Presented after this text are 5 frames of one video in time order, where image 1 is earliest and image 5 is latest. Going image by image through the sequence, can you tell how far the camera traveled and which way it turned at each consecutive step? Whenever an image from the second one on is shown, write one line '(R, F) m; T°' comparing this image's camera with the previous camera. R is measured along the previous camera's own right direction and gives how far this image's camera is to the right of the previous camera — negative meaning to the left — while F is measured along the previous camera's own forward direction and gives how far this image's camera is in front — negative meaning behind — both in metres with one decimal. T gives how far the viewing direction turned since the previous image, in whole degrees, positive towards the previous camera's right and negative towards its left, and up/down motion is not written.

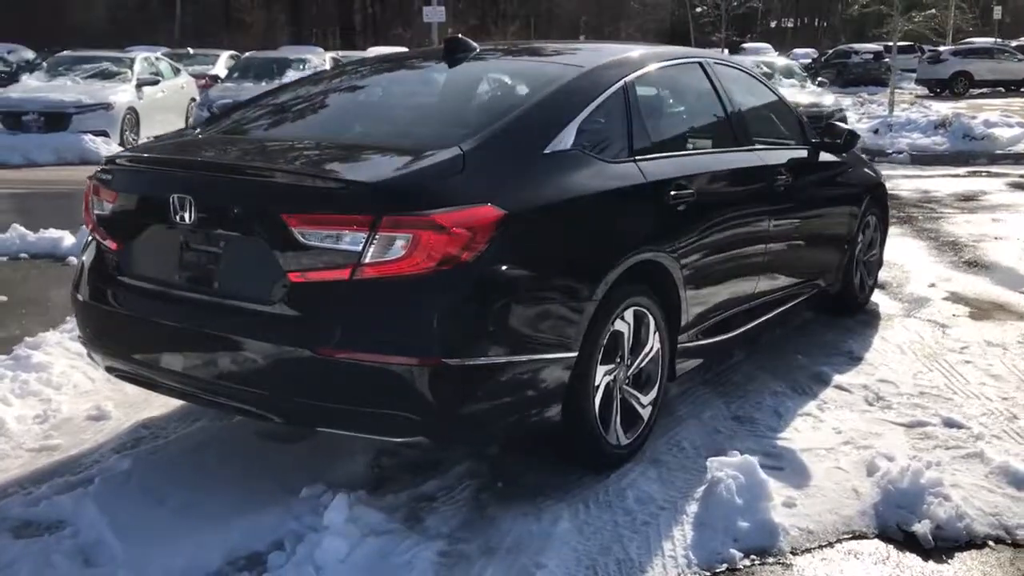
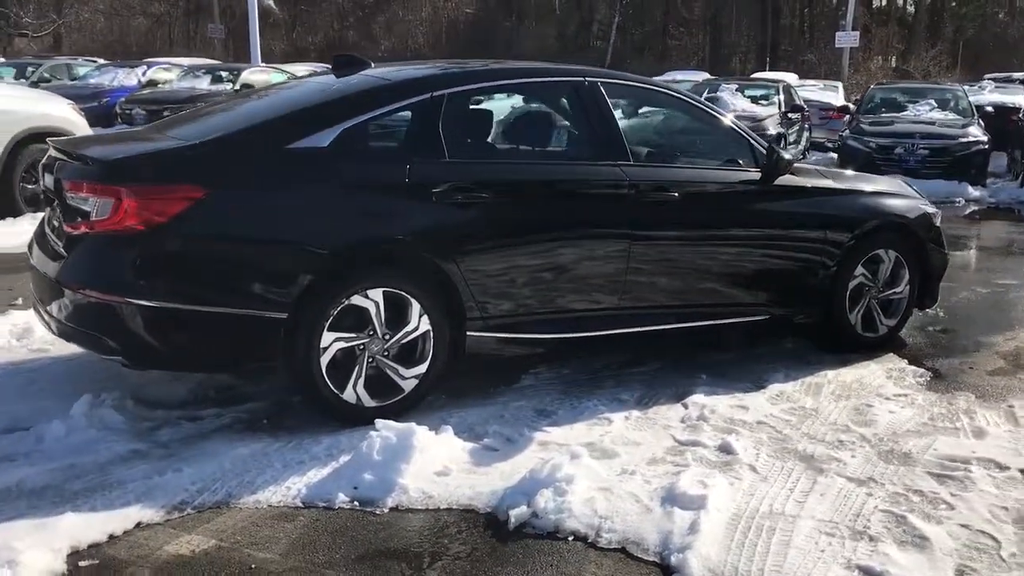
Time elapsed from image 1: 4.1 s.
(+2.9, +0.1) m; -25°
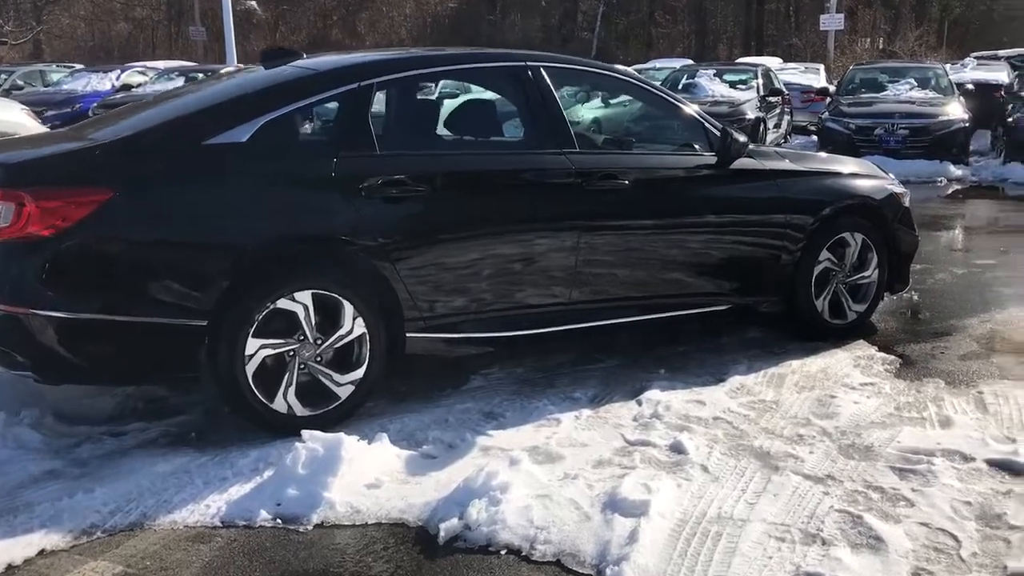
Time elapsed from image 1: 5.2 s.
(+0.3, +0.2) m; 0°
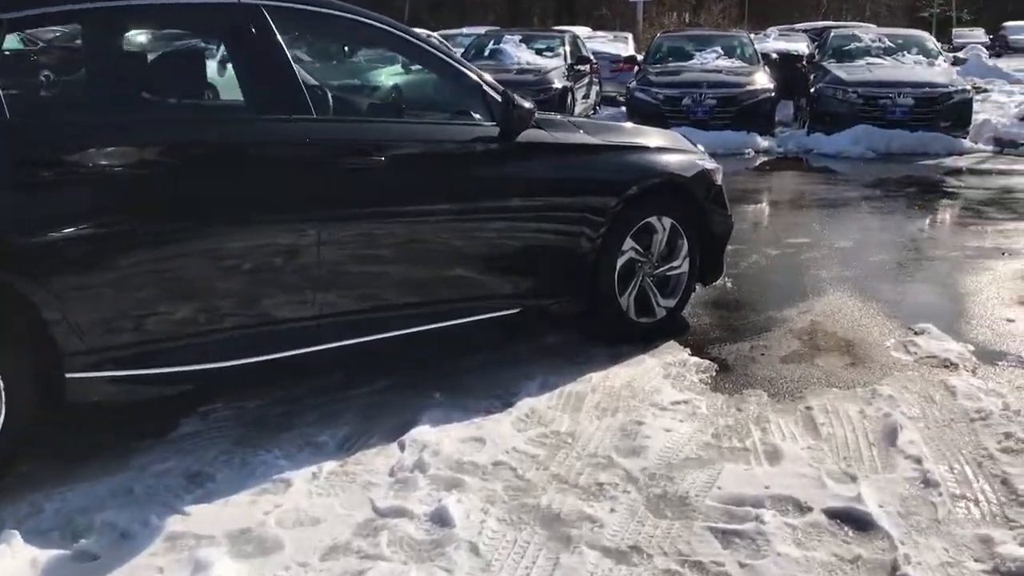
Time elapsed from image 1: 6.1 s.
(+0.4, +1.1) m; +10°
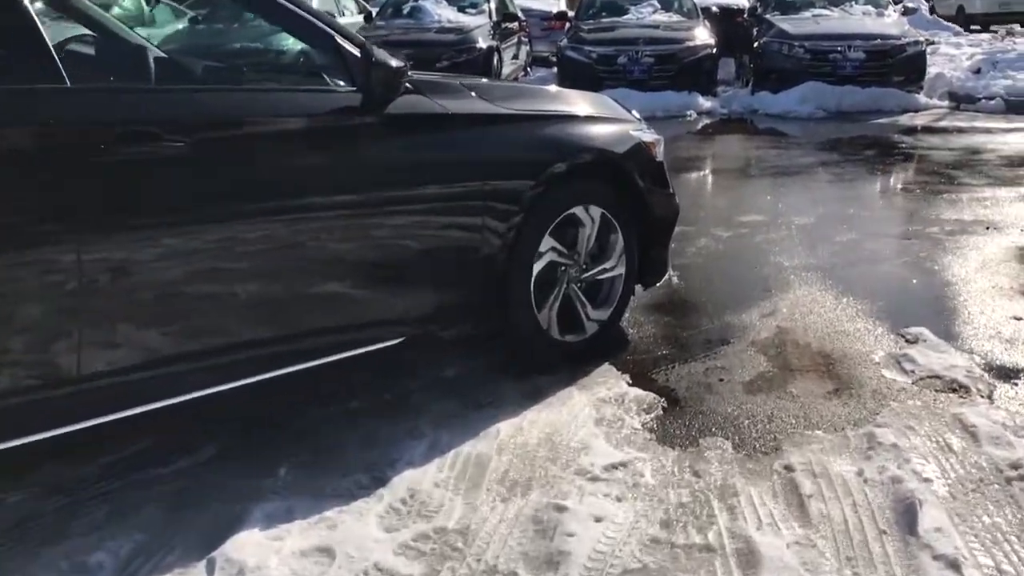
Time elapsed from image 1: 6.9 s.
(+0.2, +1.1) m; +3°
